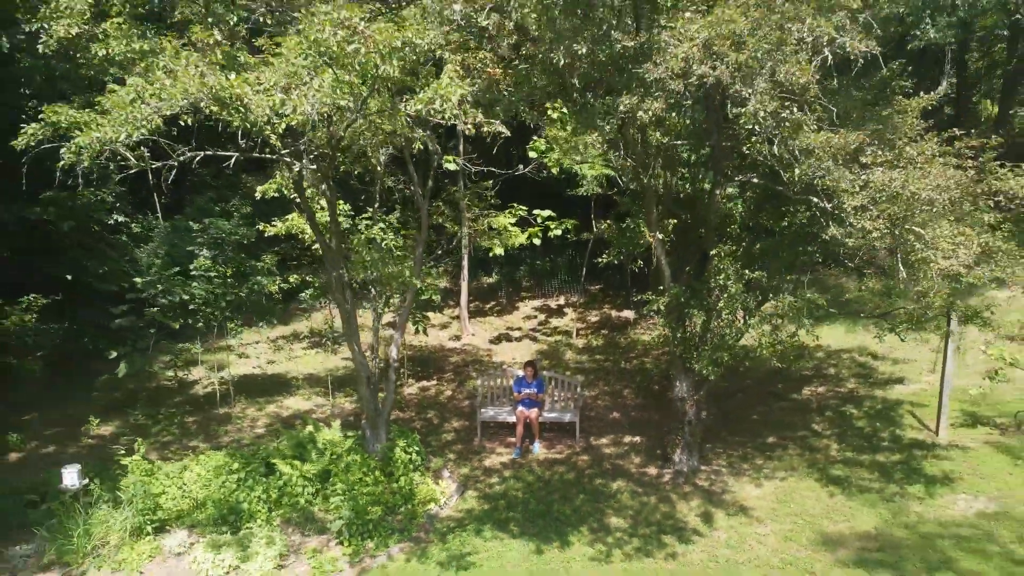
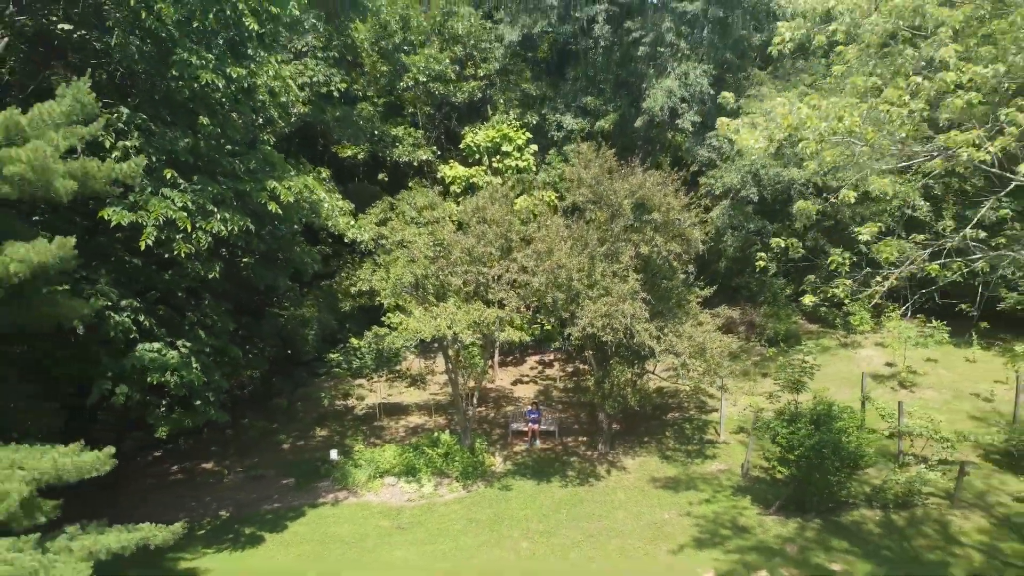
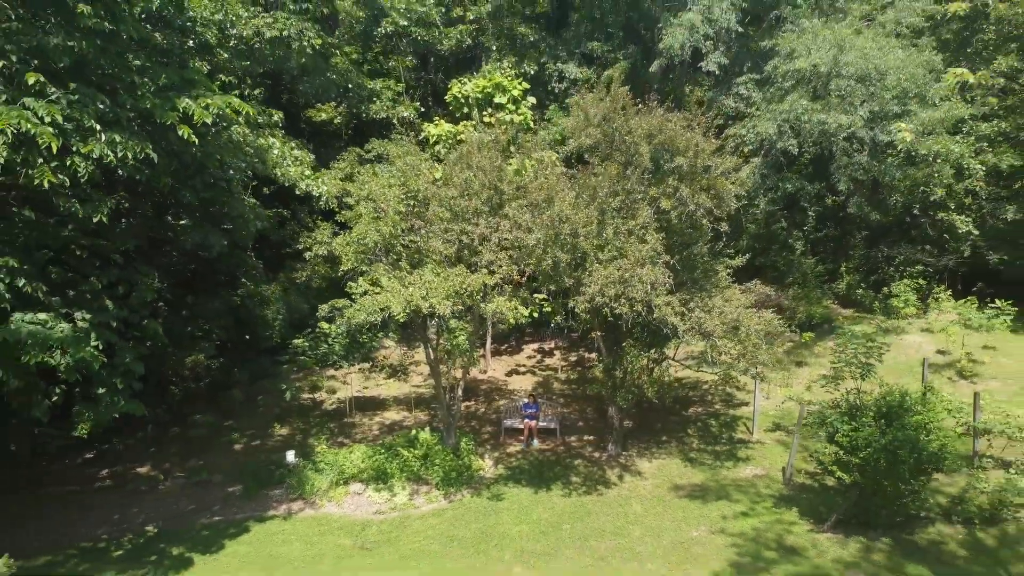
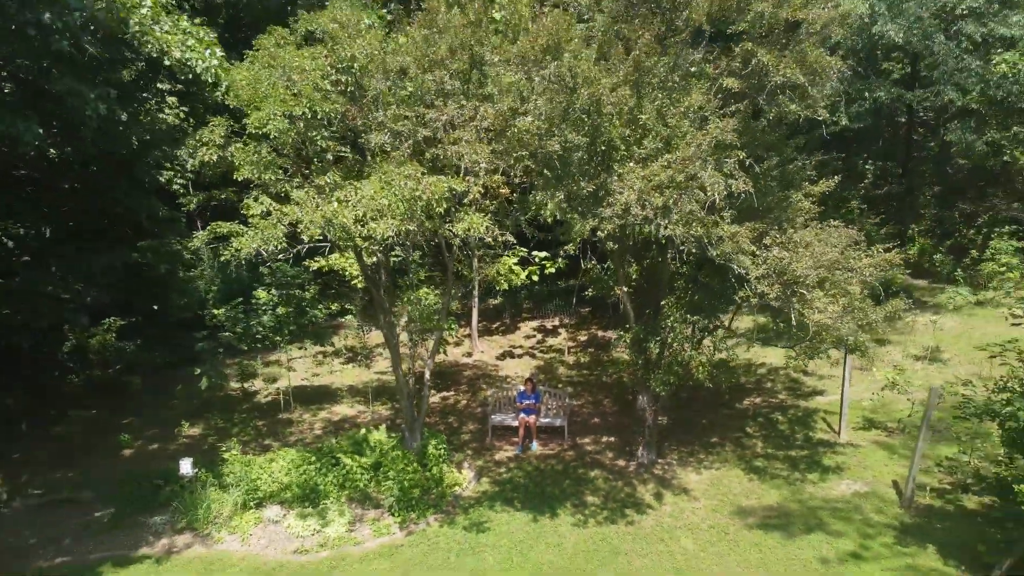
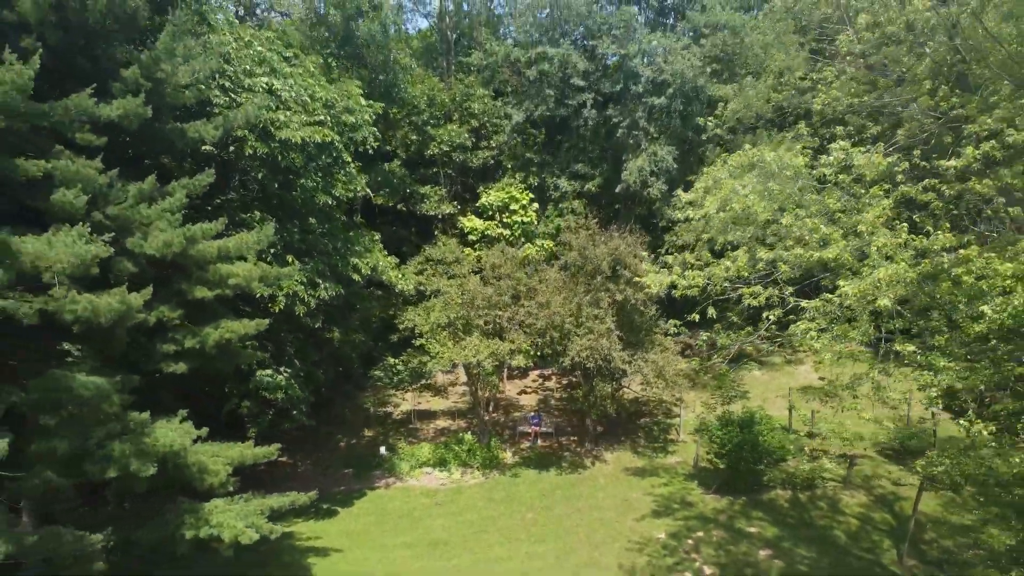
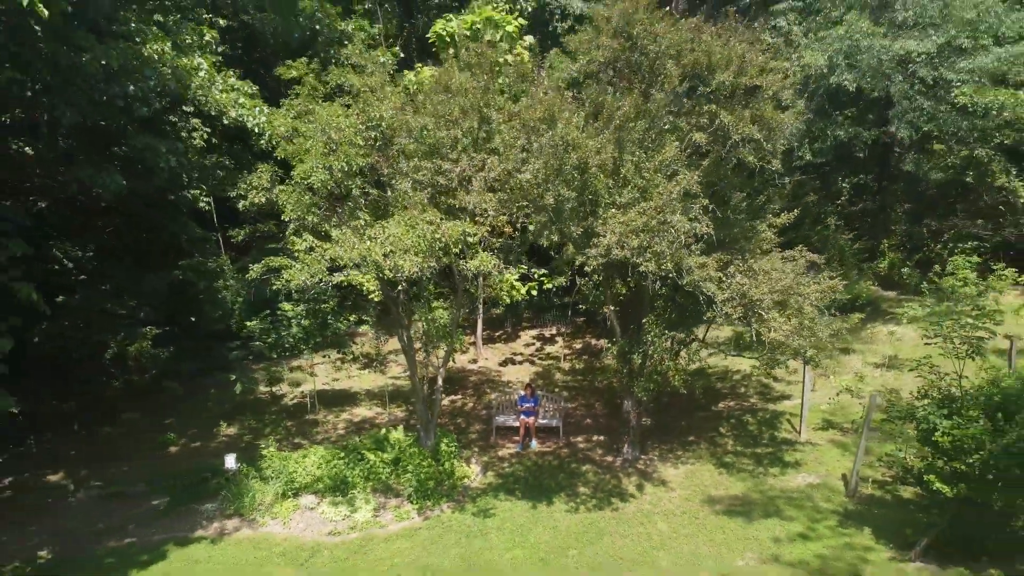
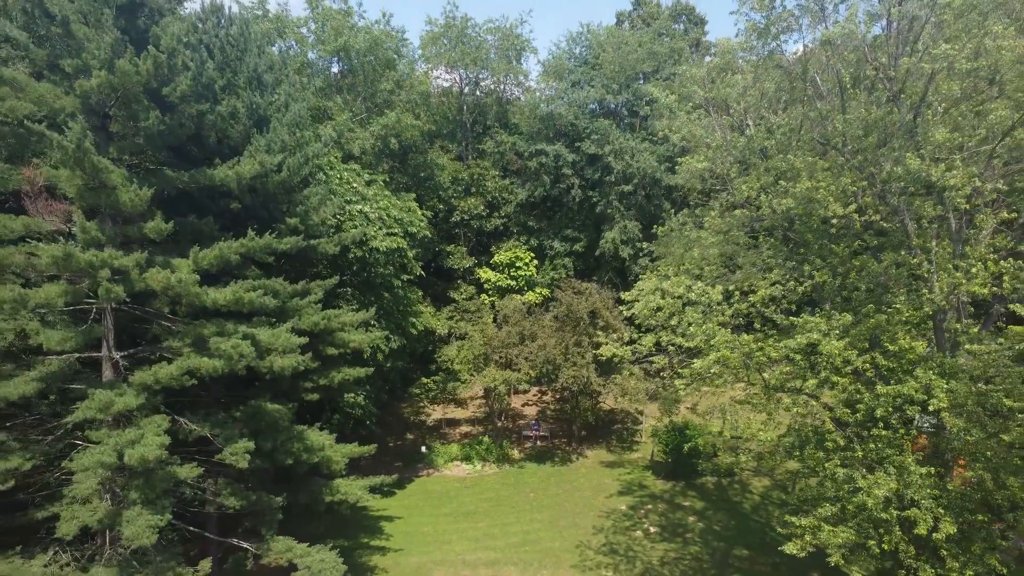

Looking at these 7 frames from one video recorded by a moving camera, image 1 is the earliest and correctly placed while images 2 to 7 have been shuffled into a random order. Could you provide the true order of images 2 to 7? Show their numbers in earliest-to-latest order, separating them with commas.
4, 6, 3, 2, 5, 7
